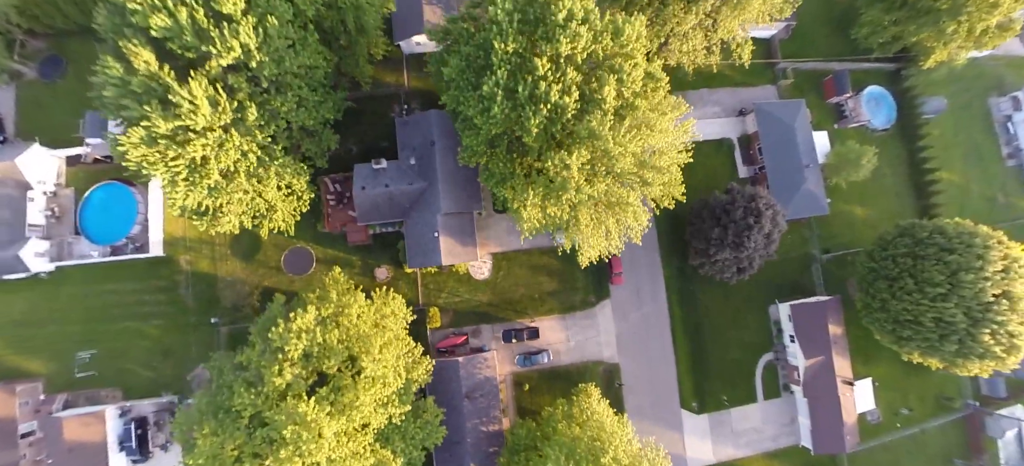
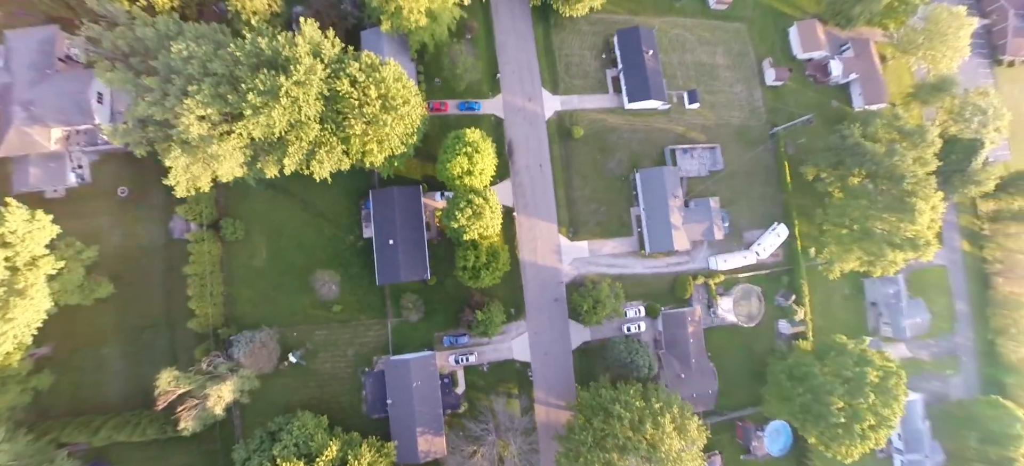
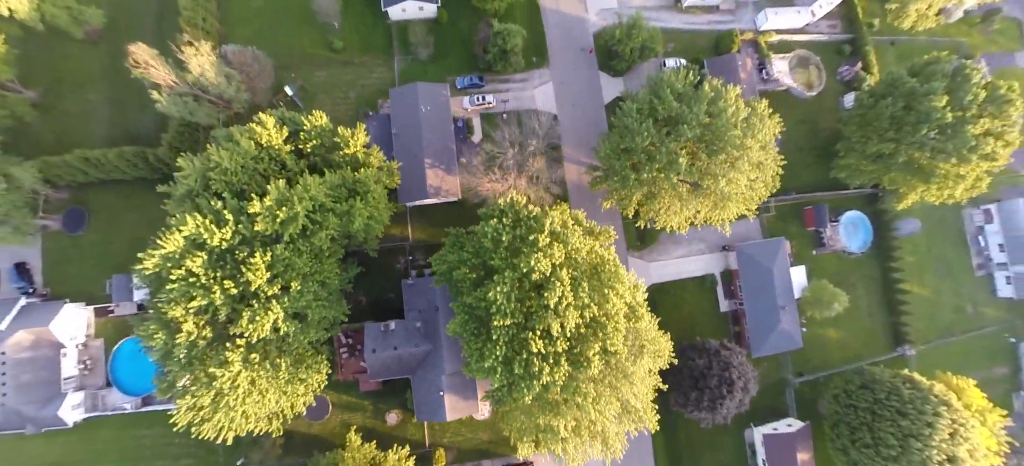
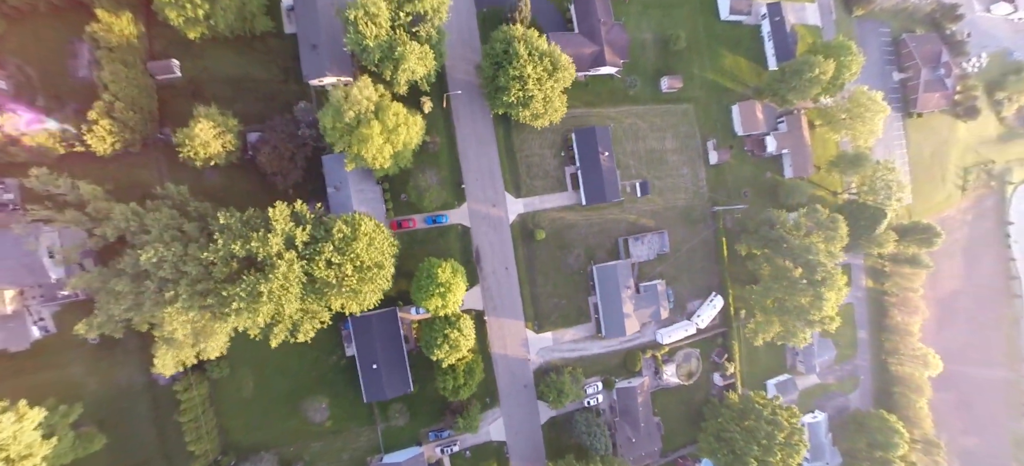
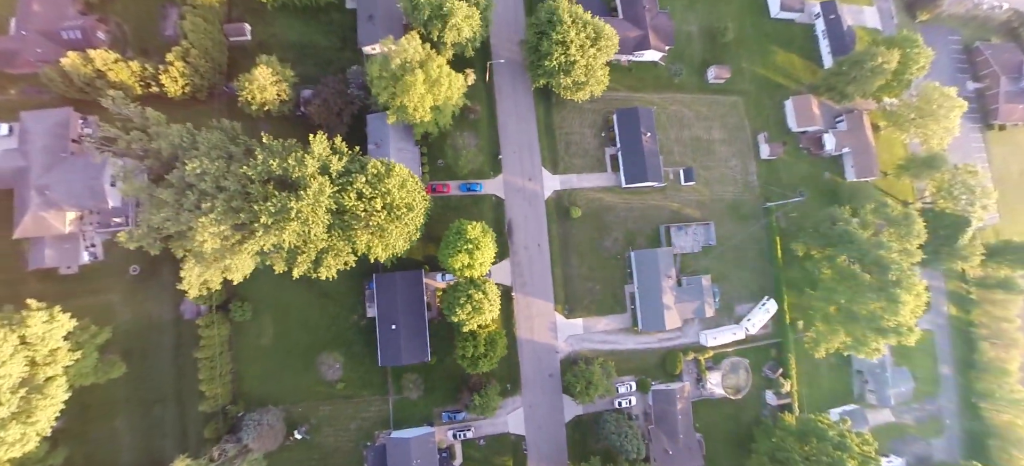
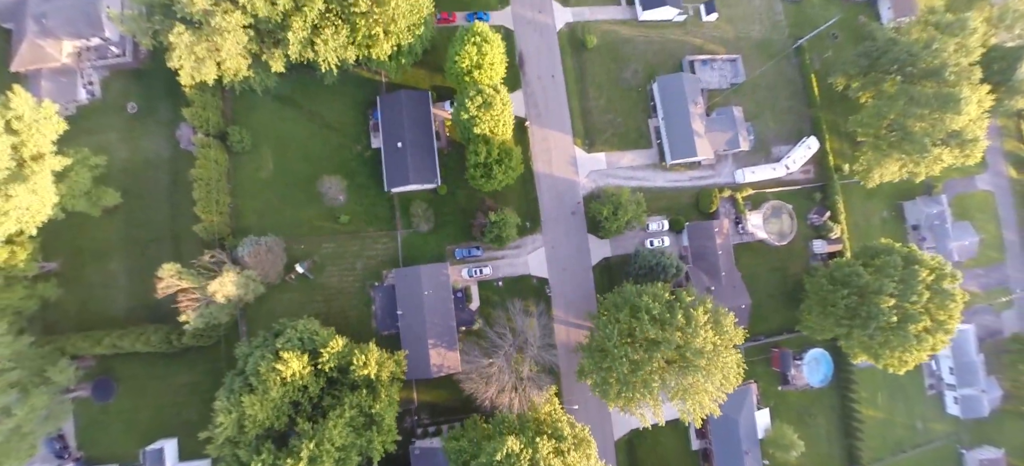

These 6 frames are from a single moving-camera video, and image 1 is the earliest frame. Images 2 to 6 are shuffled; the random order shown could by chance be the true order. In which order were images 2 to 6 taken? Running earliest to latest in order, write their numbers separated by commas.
3, 6, 2, 5, 4
